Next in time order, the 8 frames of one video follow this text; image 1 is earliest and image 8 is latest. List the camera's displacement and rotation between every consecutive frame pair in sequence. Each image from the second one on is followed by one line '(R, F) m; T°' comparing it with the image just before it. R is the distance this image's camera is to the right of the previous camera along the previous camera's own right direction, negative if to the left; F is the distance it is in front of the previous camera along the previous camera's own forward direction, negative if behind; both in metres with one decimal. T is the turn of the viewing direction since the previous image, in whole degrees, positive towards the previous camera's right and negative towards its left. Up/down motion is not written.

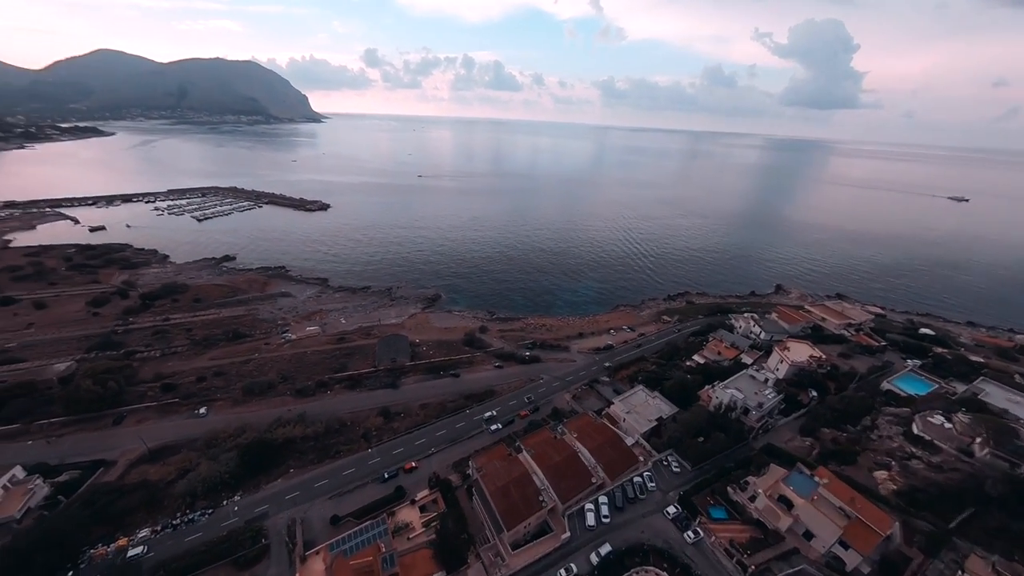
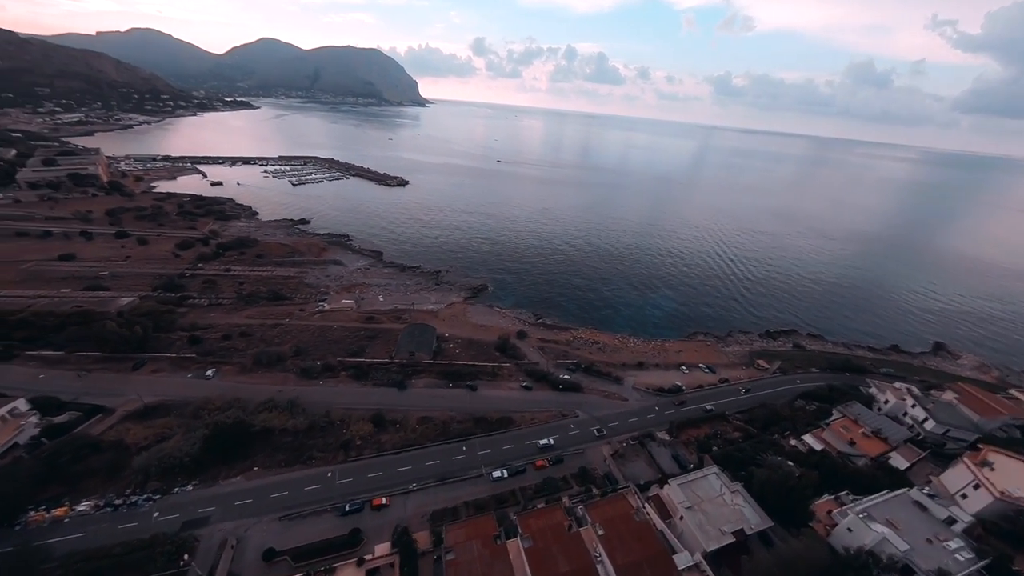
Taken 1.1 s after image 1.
(+2.3, +9.0) m; -11°
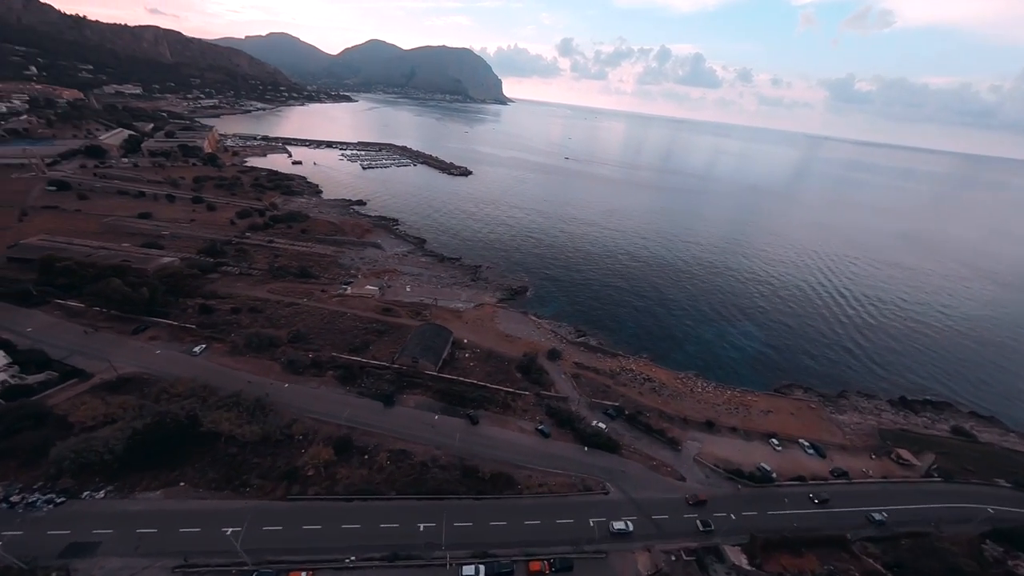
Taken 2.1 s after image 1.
(+2.4, +8.9) m; -10°
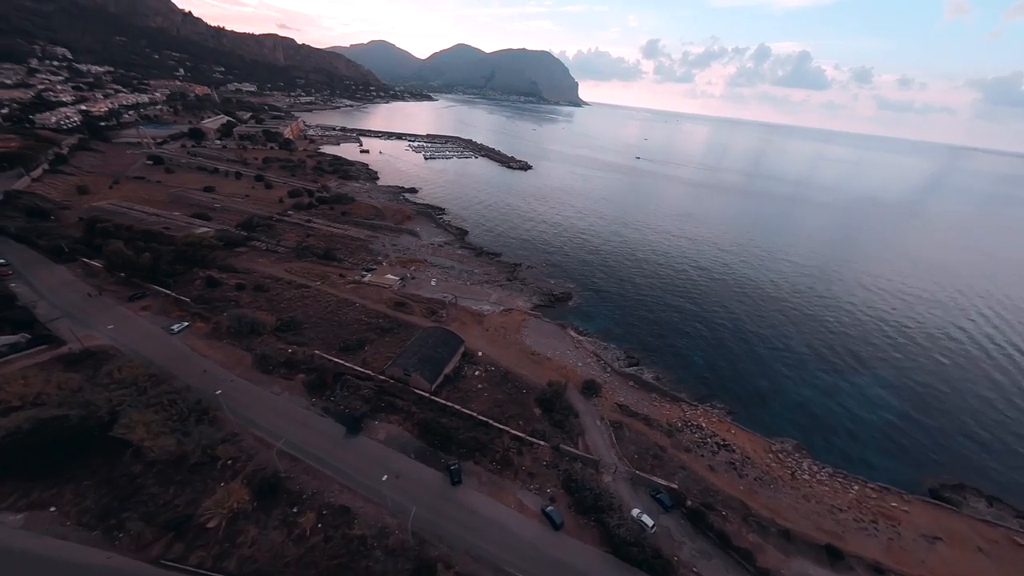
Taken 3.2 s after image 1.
(+2.2, +8.9) m; -10°
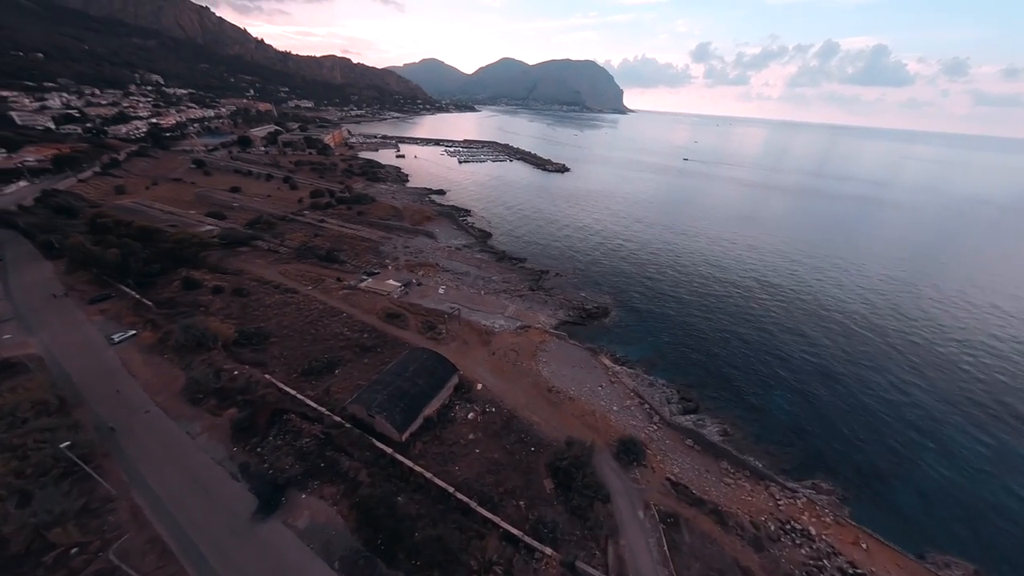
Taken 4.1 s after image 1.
(+1.8, +8.0) m; -6°
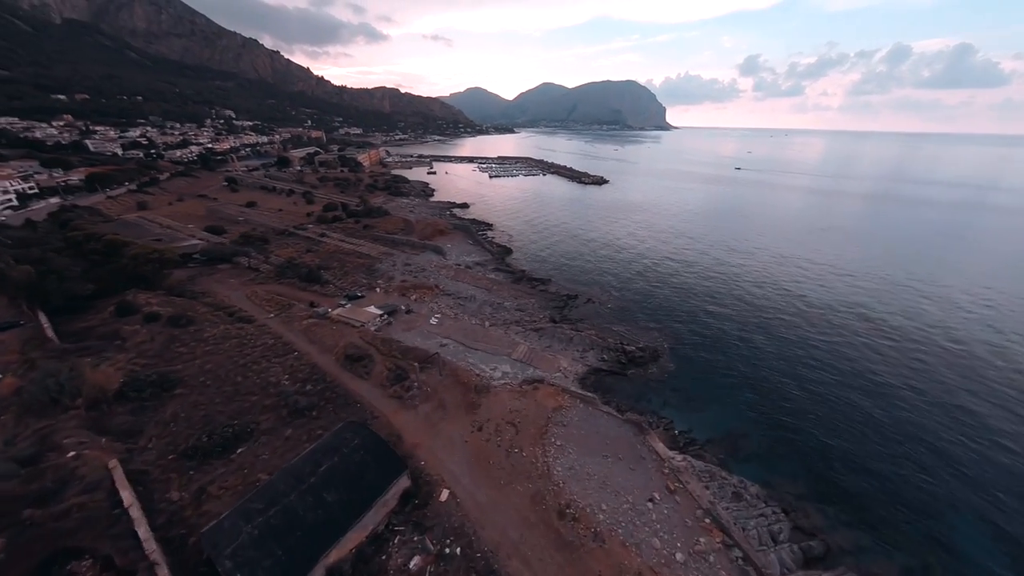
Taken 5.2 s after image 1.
(+2.1, +9.5) m; -6°
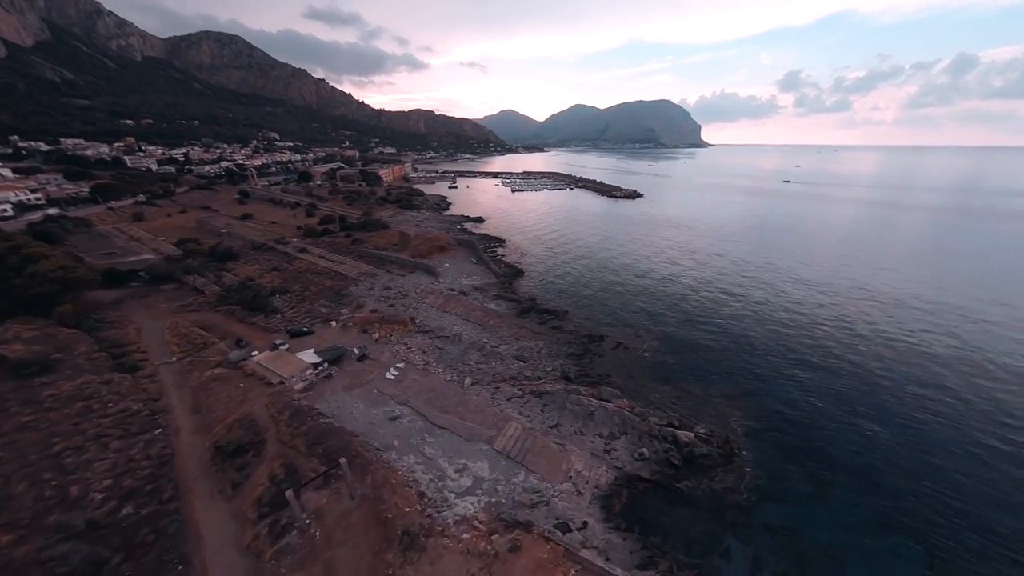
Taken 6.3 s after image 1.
(+2.1, +9.5) m; -5°
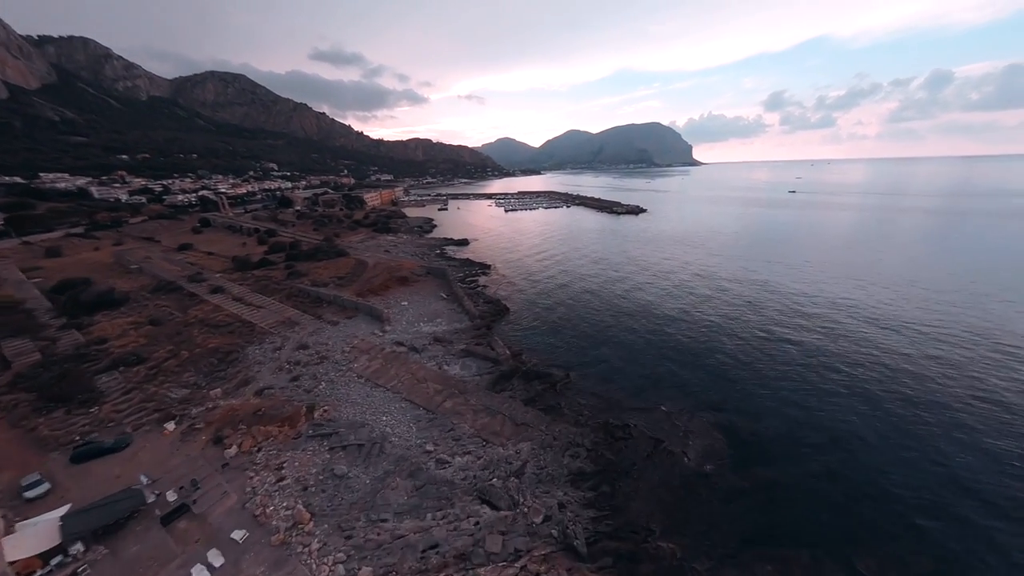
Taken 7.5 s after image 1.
(+2.0, +10.6) m; 0°
